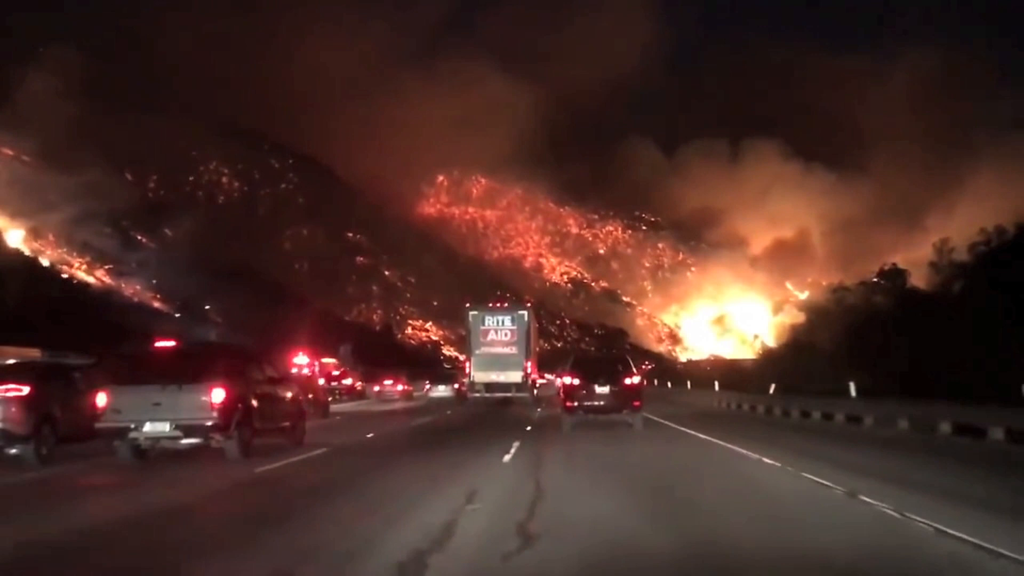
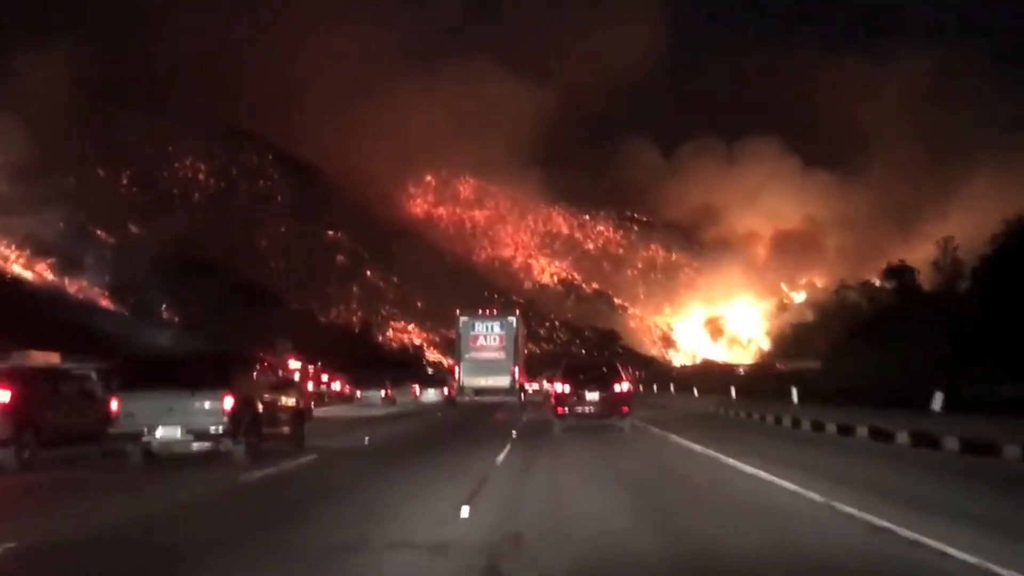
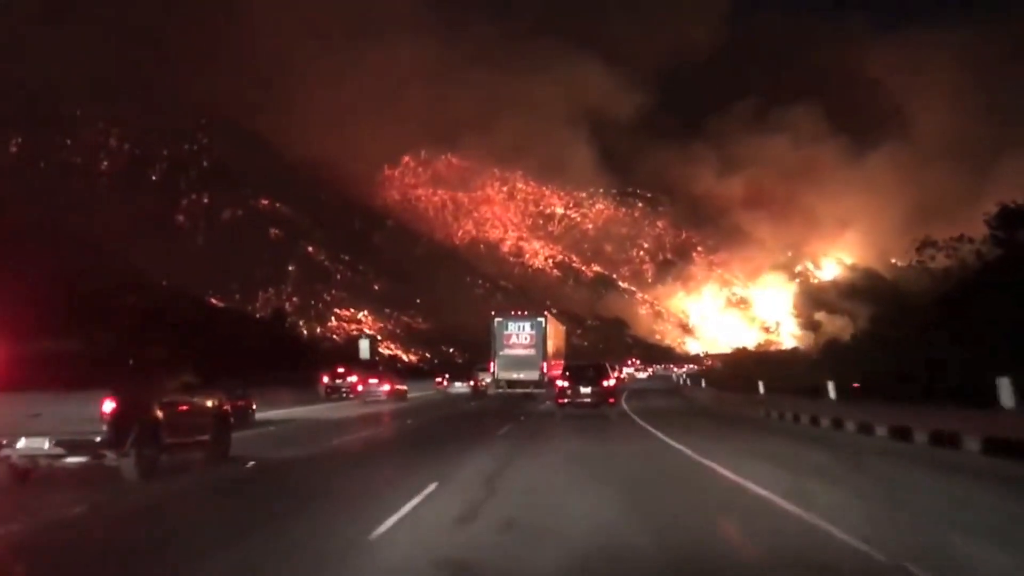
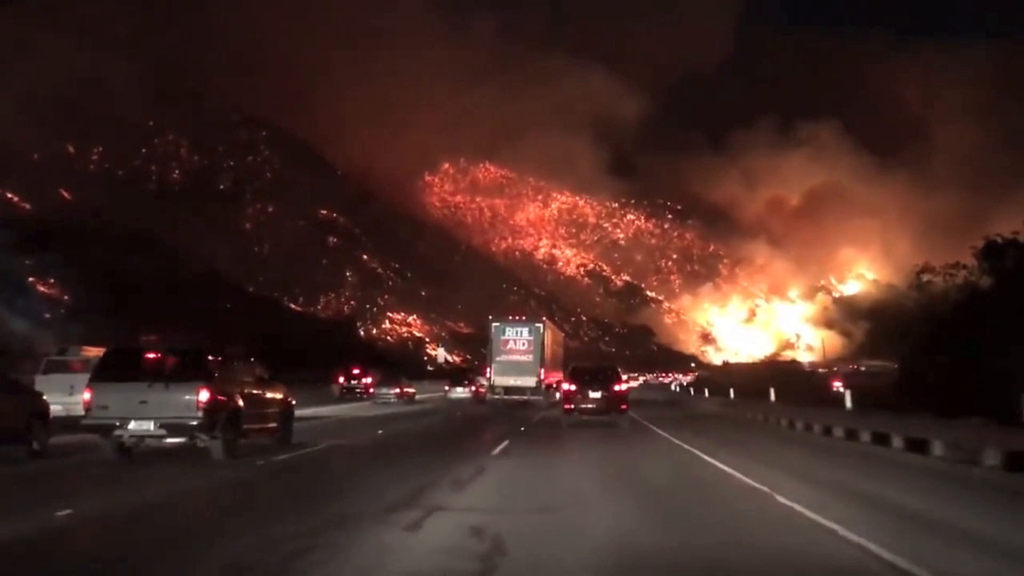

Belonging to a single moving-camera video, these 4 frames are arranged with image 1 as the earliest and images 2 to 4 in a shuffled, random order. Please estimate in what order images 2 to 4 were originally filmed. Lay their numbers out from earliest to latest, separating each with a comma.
2, 4, 3
